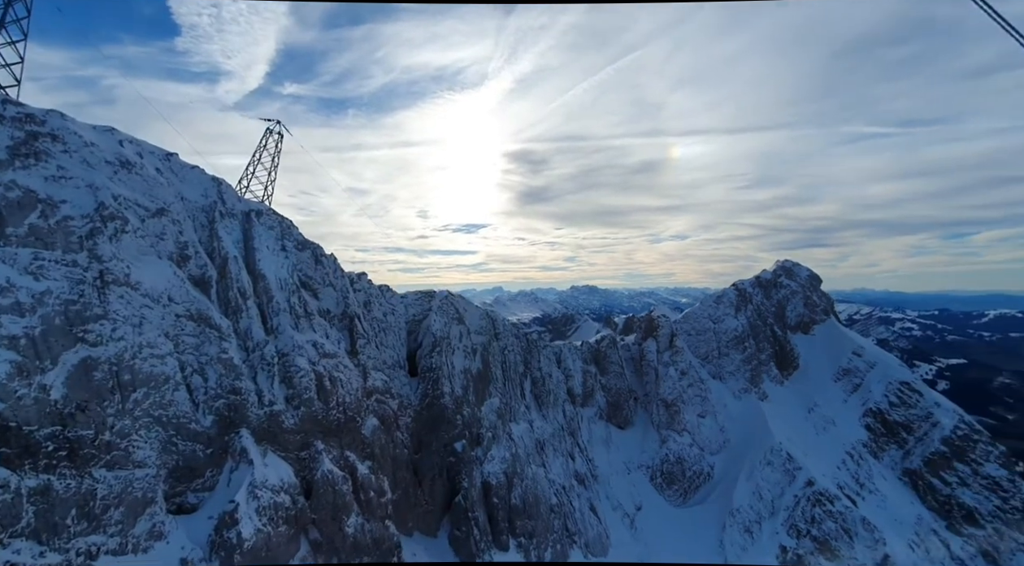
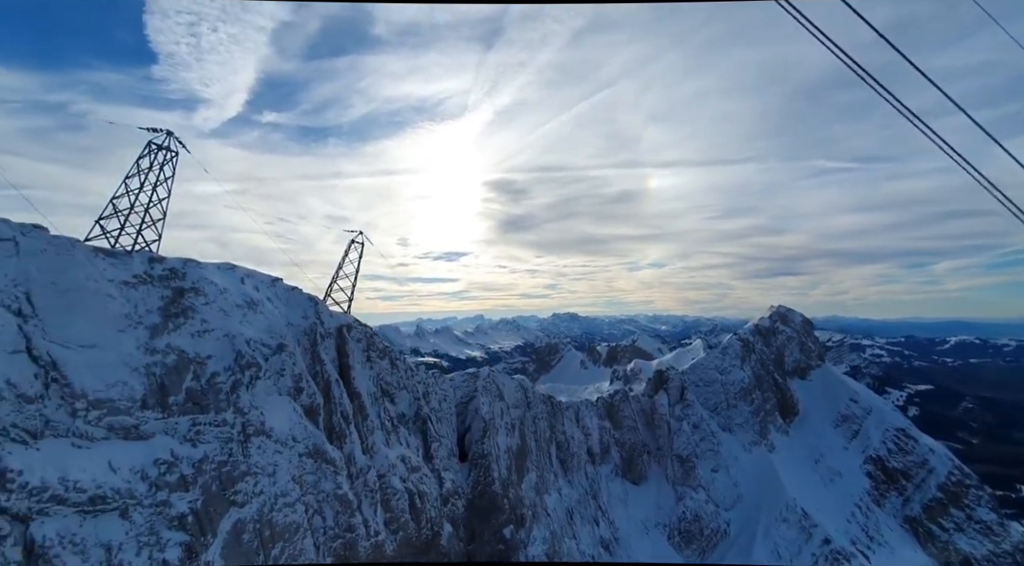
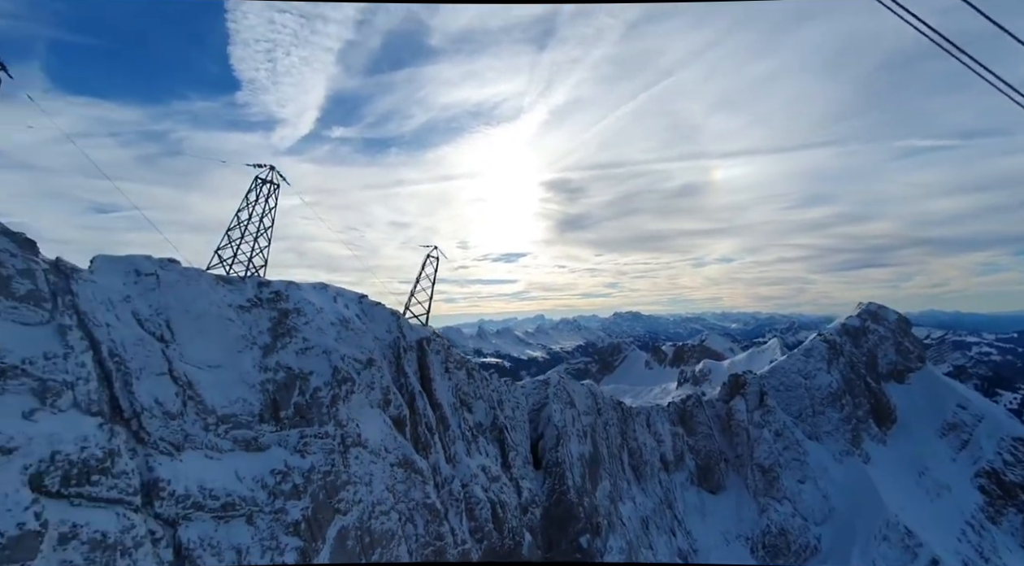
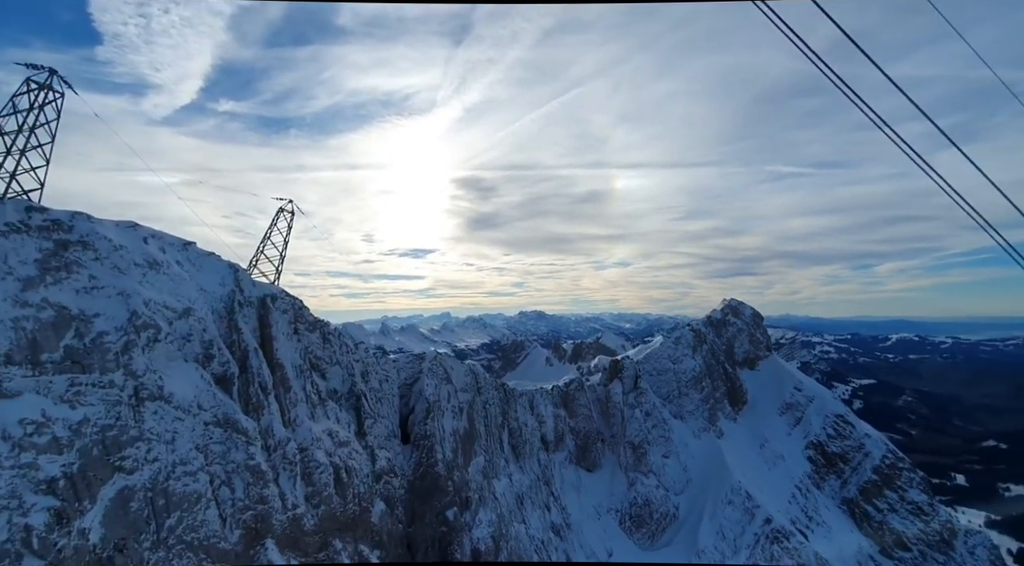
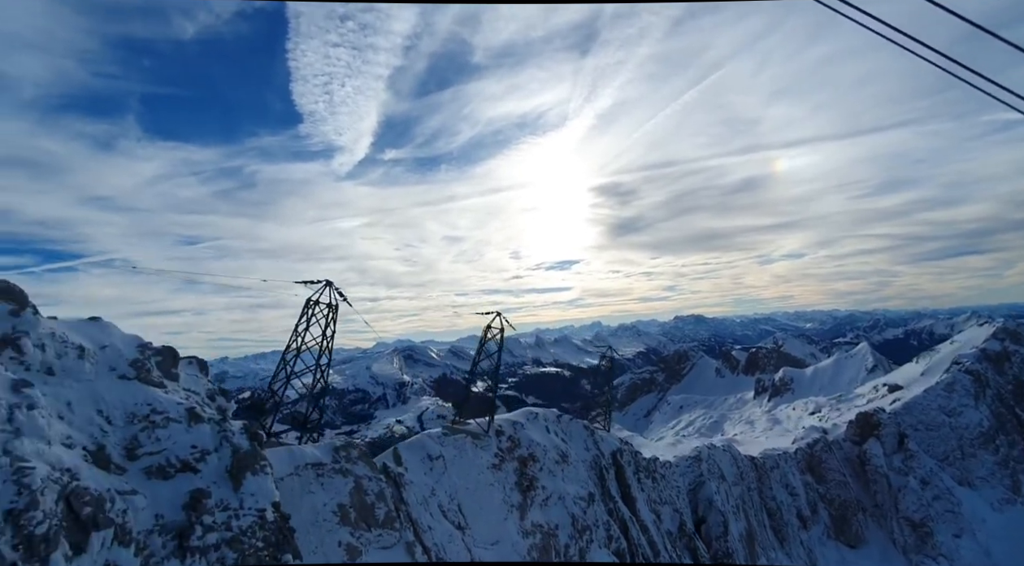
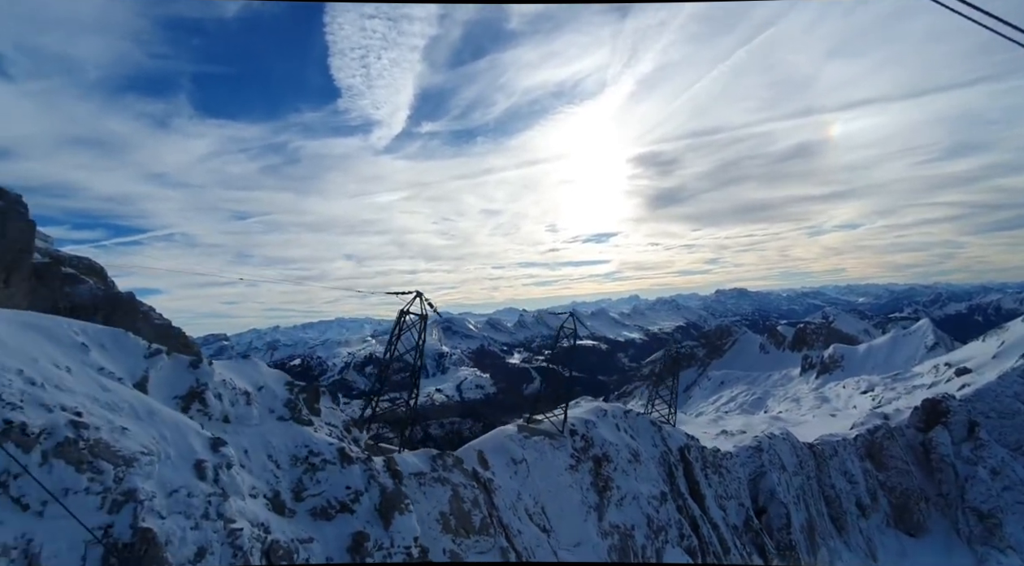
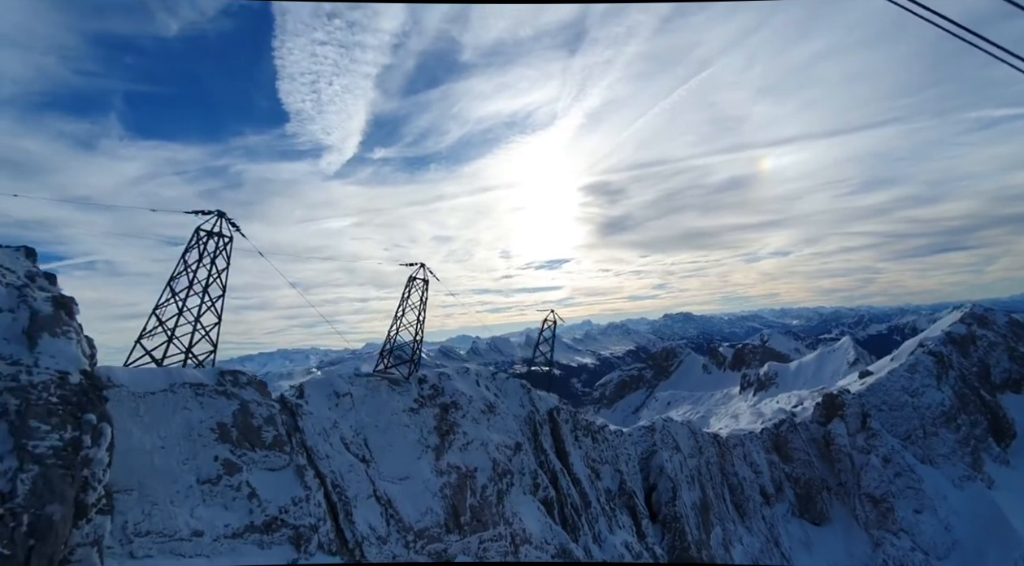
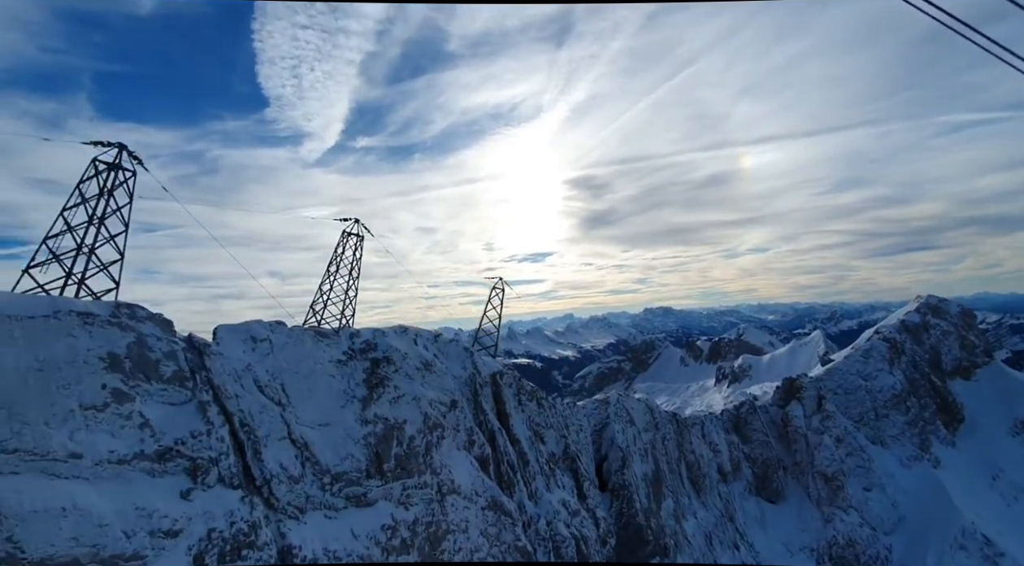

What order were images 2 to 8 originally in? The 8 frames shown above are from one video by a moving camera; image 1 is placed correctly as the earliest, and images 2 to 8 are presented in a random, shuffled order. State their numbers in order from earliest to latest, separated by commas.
4, 2, 3, 8, 7, 5, 6
